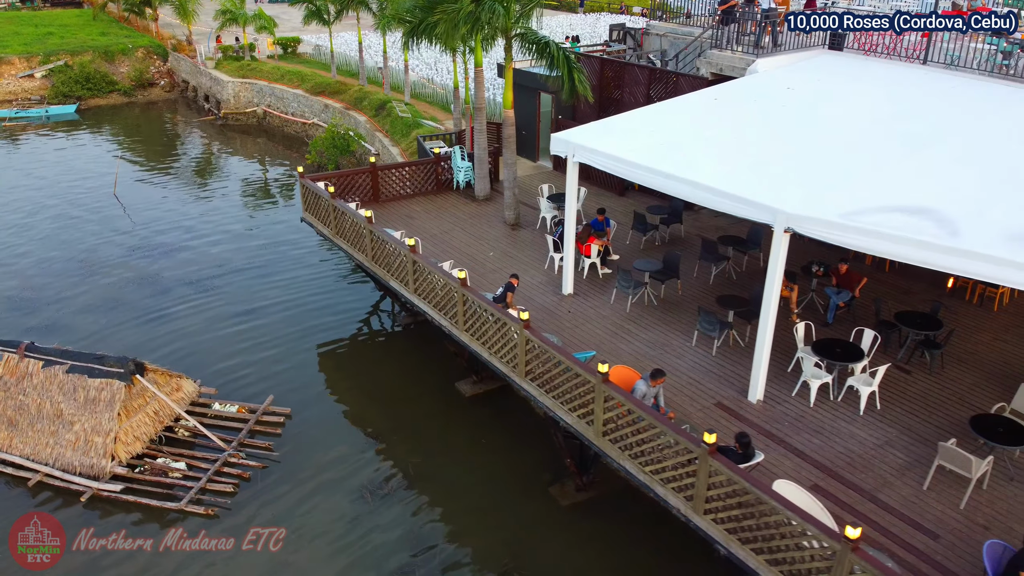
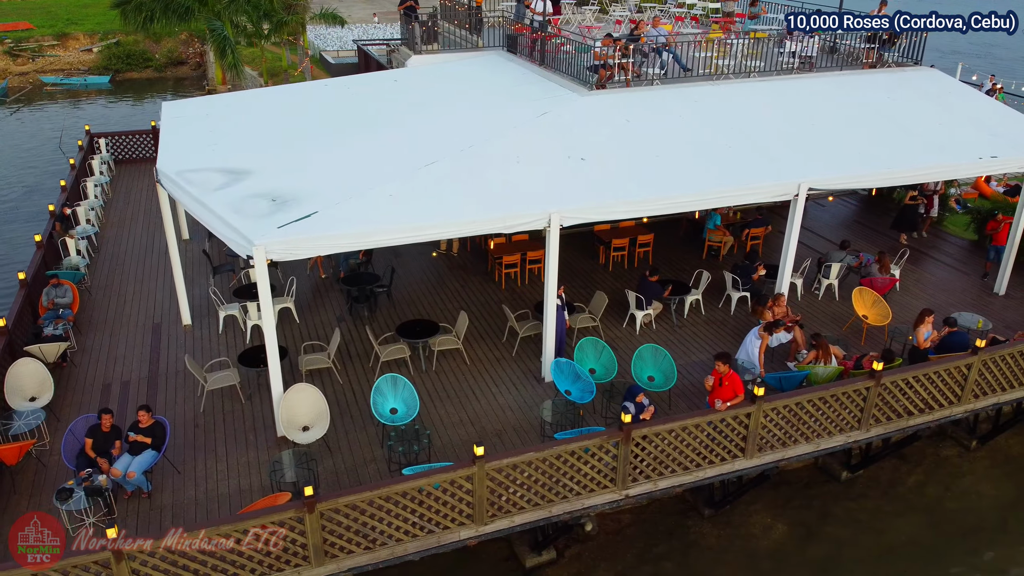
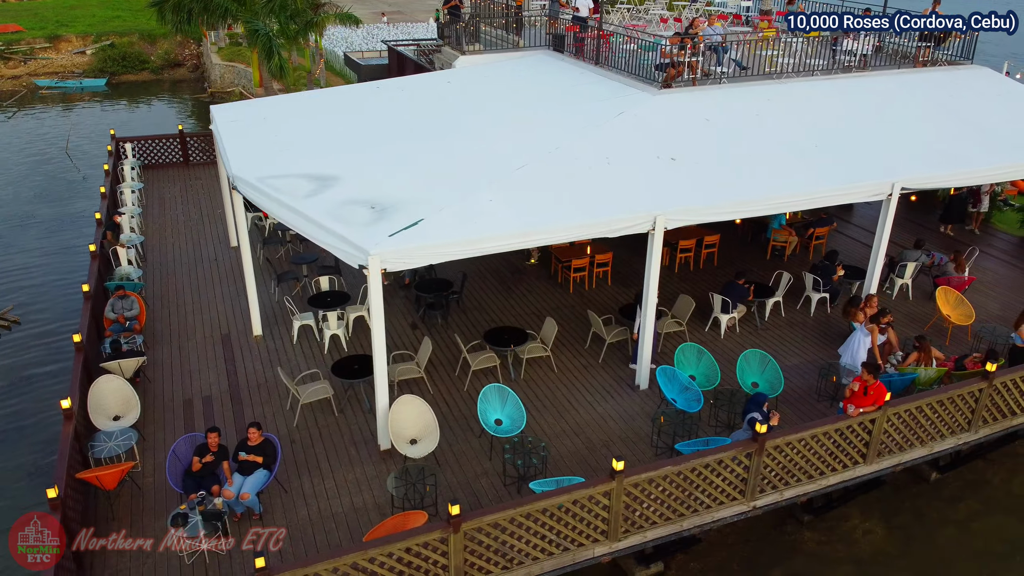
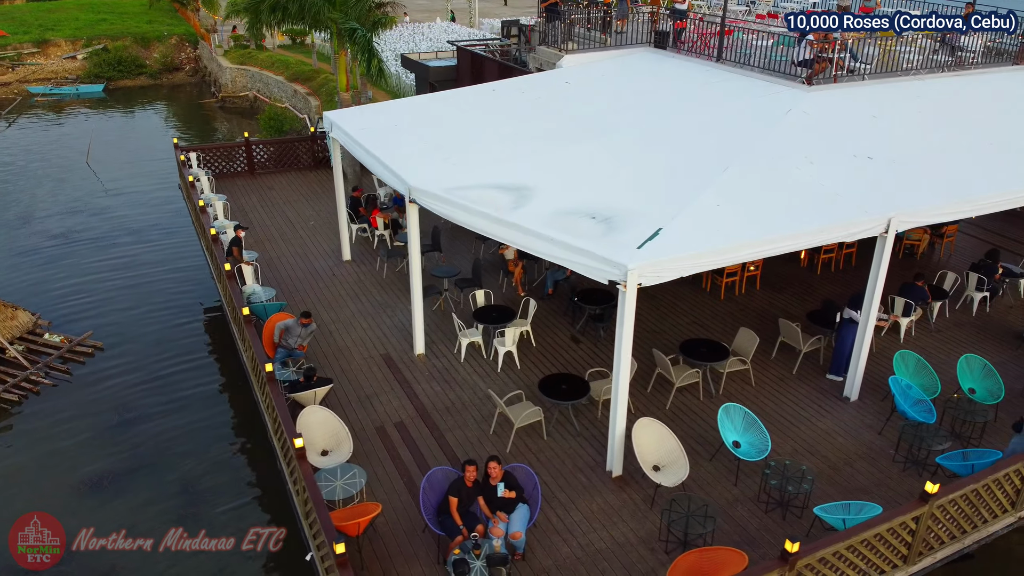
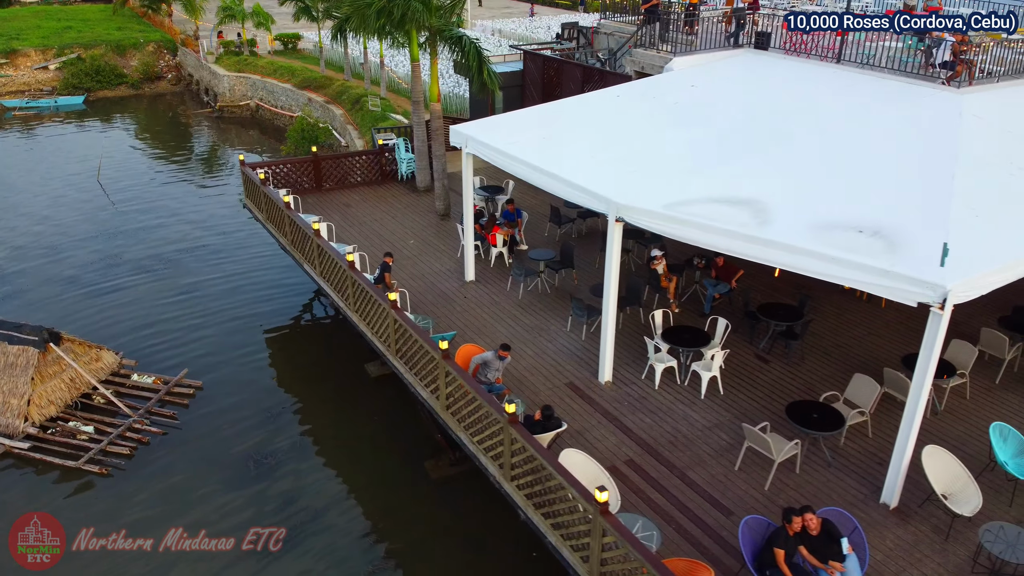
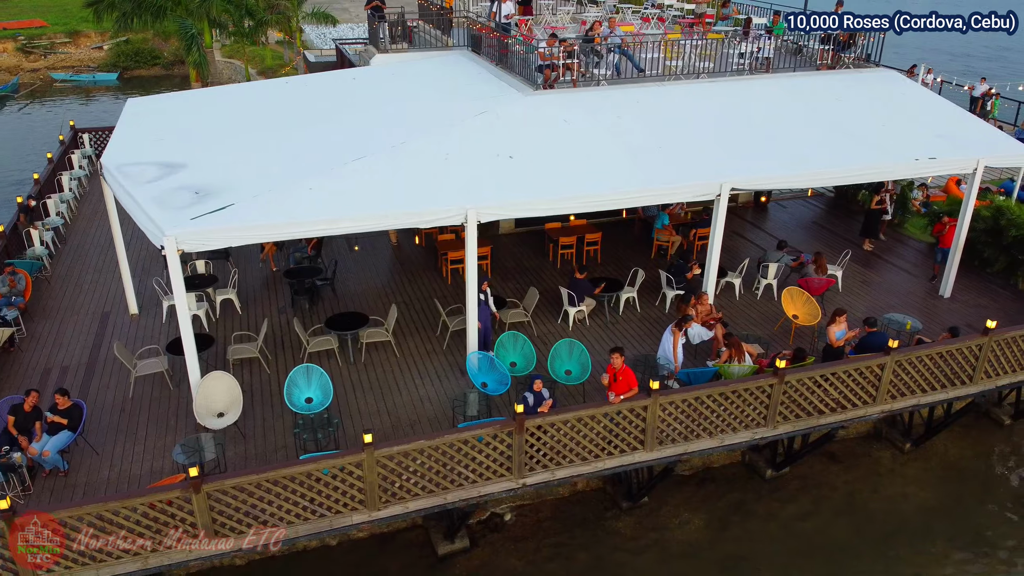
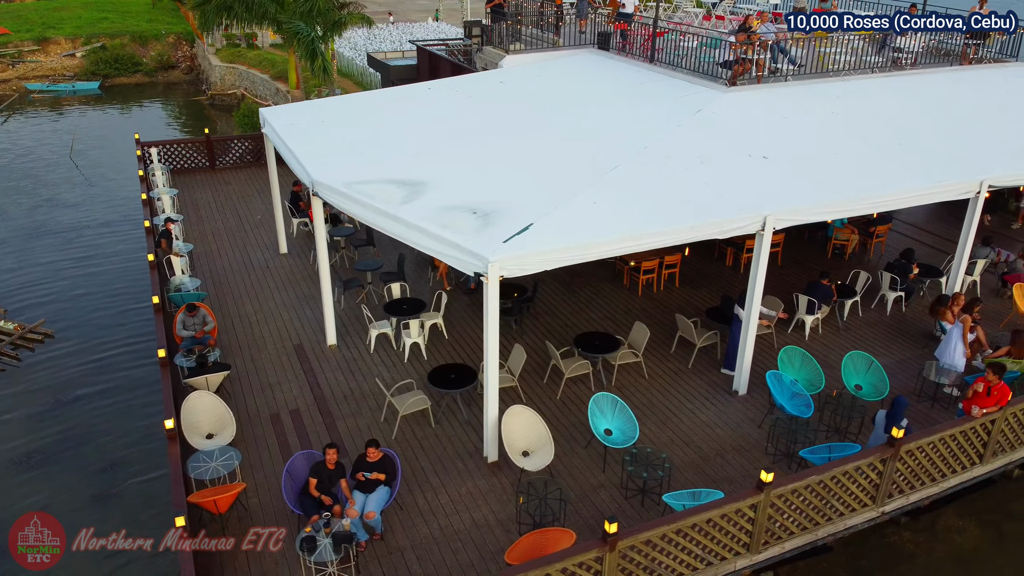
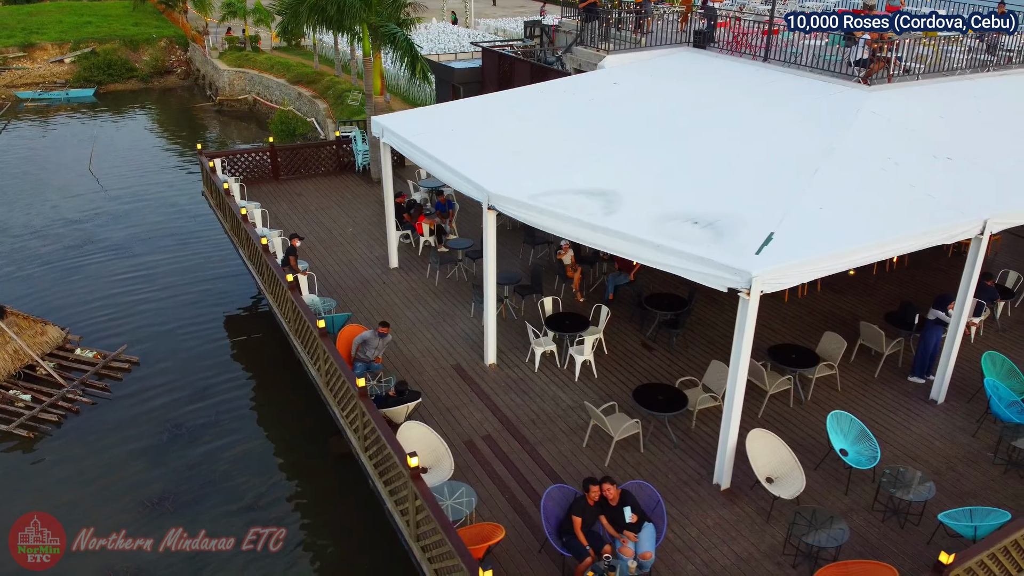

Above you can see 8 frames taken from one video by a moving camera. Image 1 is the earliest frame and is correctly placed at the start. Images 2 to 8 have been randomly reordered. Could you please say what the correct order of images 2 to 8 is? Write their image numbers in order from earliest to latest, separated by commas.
5, 8, 4, 7, 3, 2, 6
